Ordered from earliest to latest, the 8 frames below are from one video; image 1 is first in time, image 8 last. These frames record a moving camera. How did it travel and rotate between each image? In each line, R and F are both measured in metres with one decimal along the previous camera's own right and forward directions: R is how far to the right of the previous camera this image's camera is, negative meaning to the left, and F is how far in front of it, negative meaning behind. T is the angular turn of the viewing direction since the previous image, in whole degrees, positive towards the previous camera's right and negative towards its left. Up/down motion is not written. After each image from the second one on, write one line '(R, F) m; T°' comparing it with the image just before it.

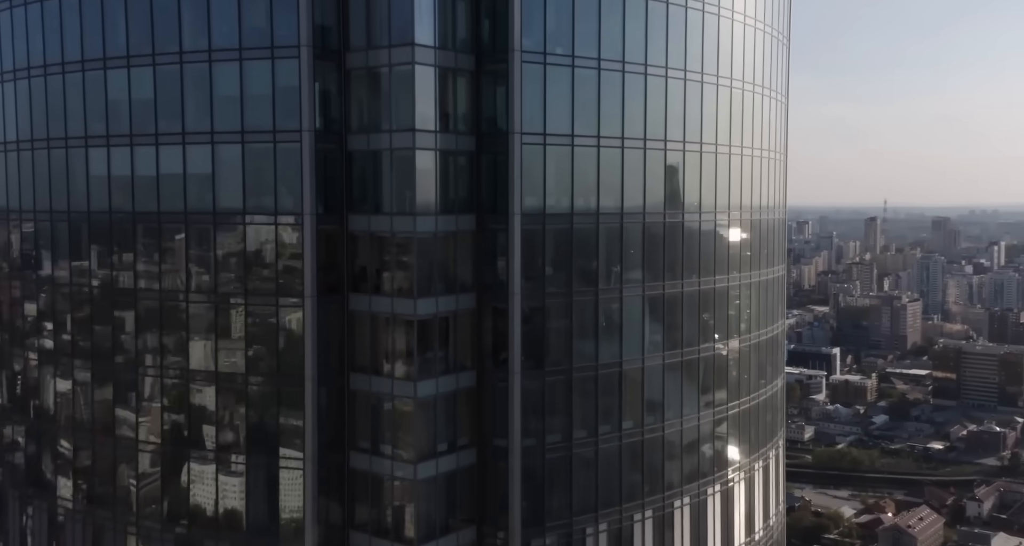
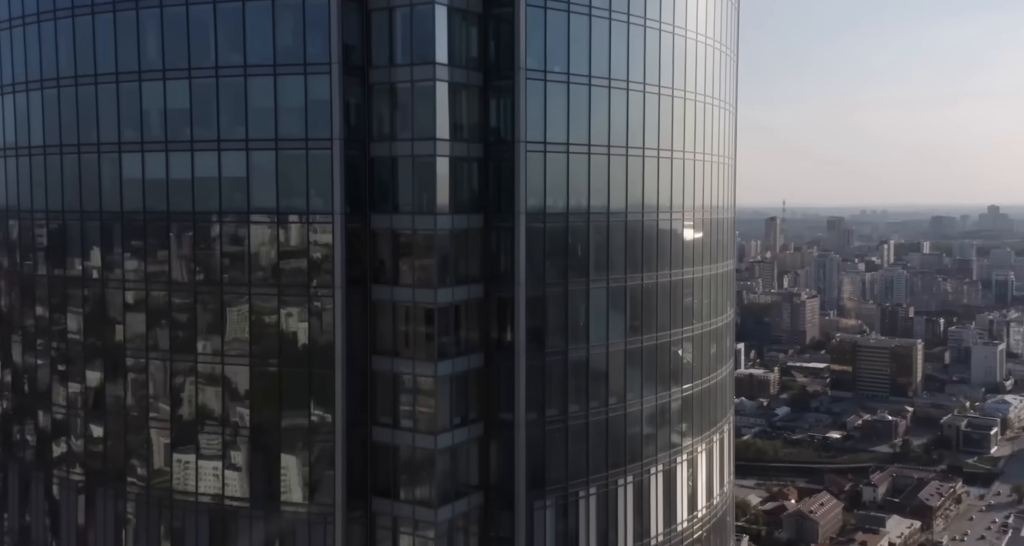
(-2.1, -2.3) m; +5°
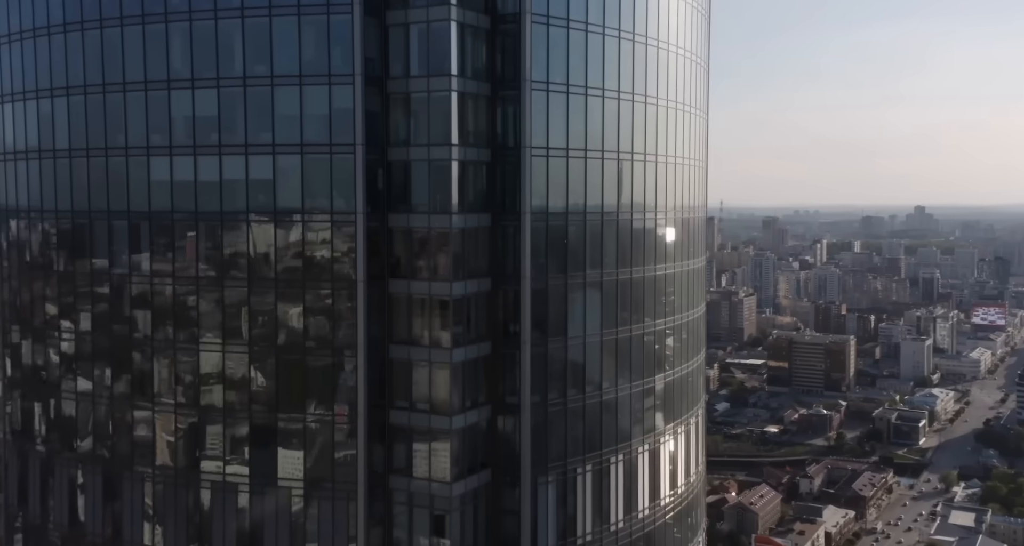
(-1.5, -1.8) m; +3°
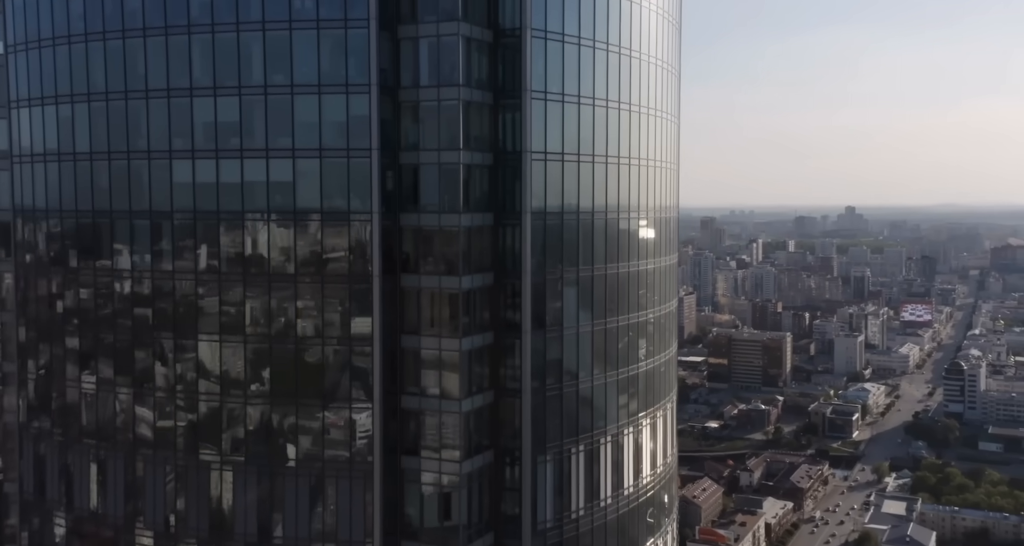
(-1.6, -1.9) m; +3°
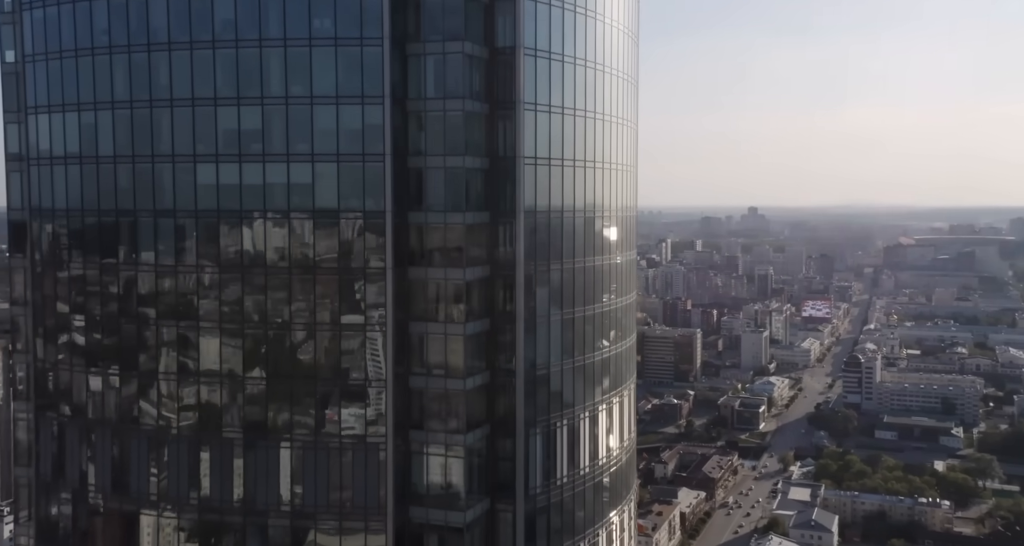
(-2.4, -2.9) m; +5°
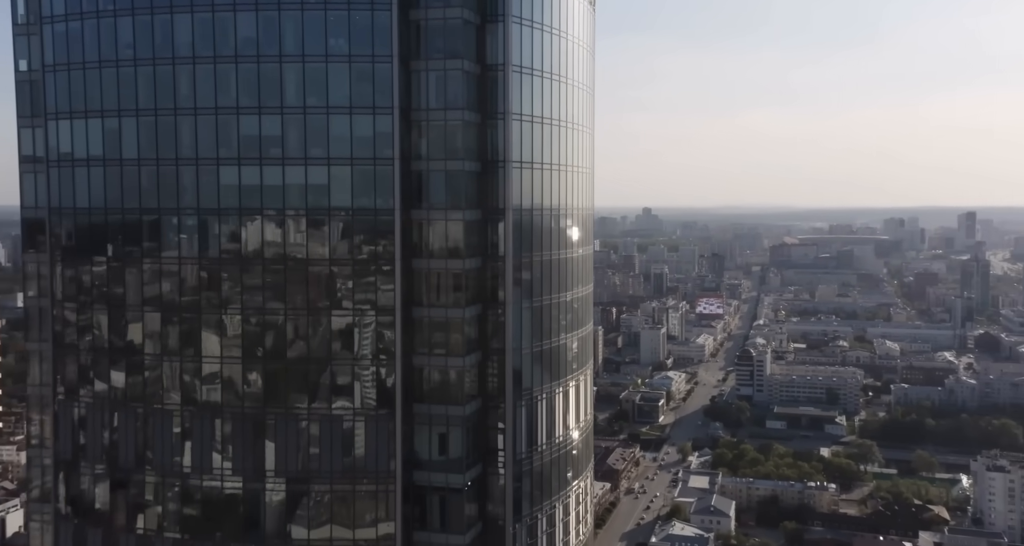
(-3.0, -3.6) m; +6°
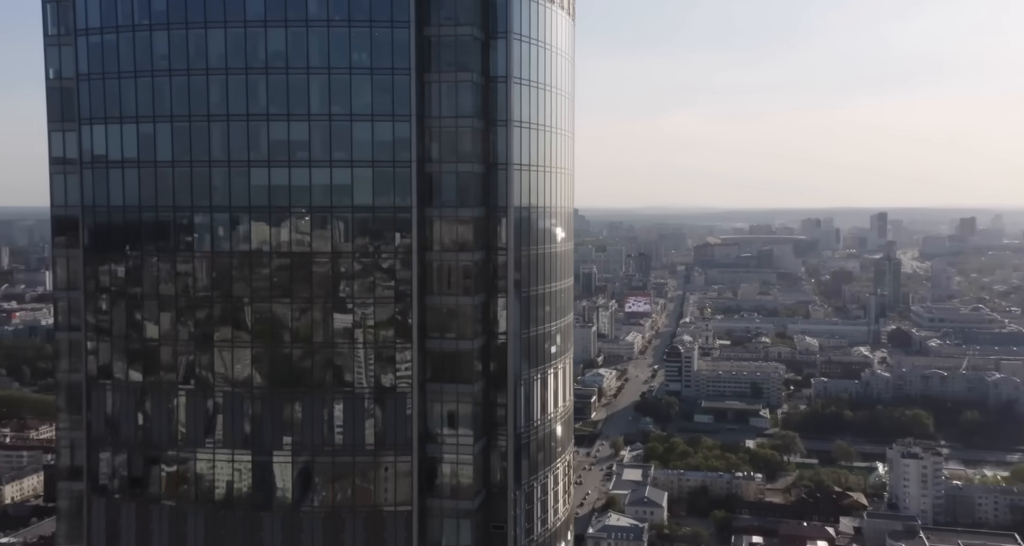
(-2.7, -3.4) m; +4°
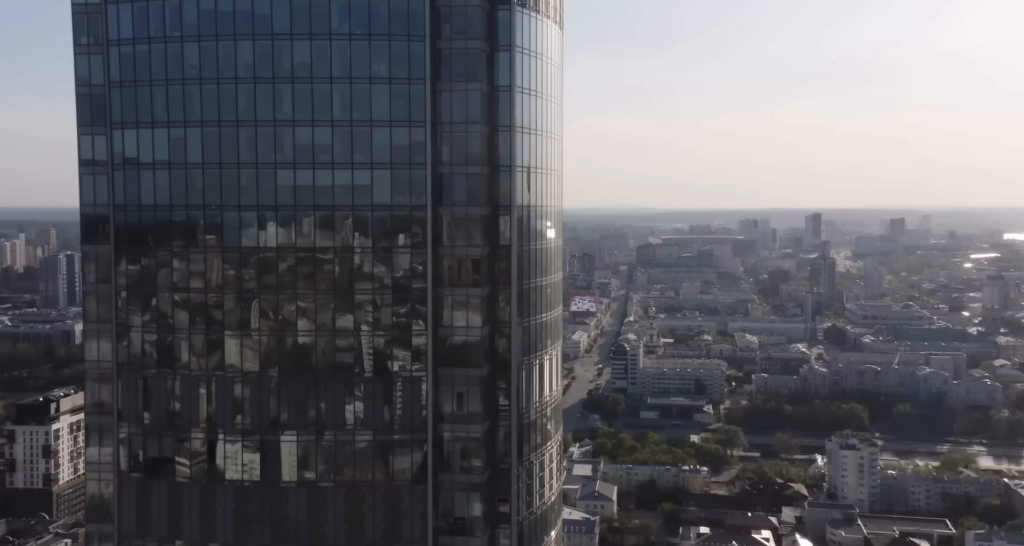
(-2.4, -3.0) m; +3°
